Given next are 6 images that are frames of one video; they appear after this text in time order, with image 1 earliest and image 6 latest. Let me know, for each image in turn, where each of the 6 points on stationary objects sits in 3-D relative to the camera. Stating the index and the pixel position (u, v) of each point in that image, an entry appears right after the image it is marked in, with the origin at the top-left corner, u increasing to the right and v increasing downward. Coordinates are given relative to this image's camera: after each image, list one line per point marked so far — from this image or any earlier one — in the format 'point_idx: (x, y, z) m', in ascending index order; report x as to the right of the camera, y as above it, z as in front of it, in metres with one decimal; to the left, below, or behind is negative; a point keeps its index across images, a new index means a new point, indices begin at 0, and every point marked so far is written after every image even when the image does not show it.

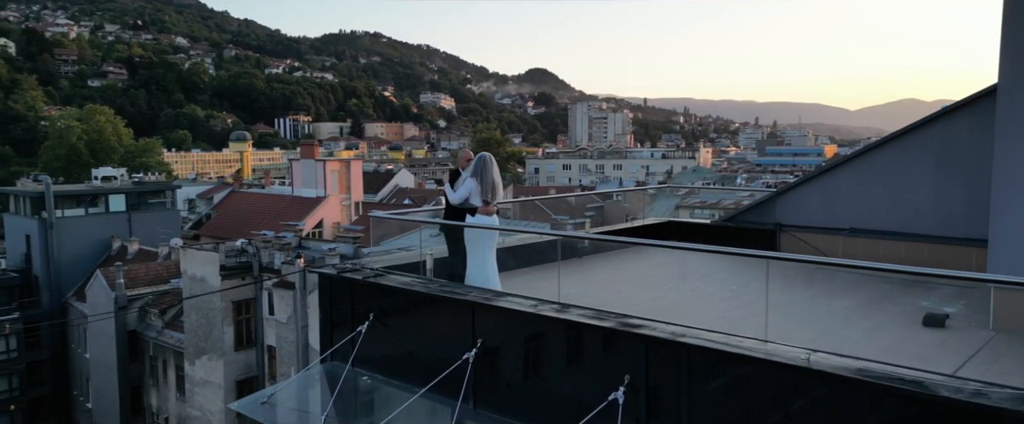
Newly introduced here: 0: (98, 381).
0: (-10.2, -4.1, +18.5) m
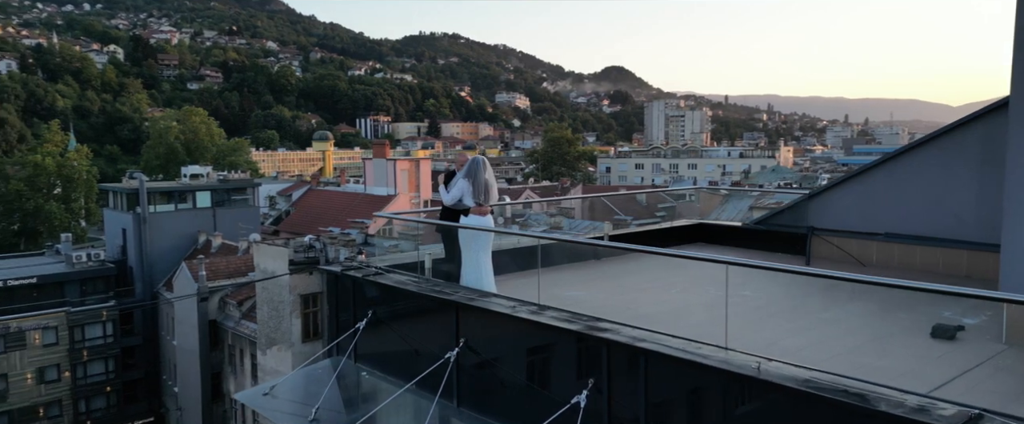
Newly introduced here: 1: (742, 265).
0: (-8.7, -4.0, +19.8) m
1: (+1.2, -0.3, +3.9) m
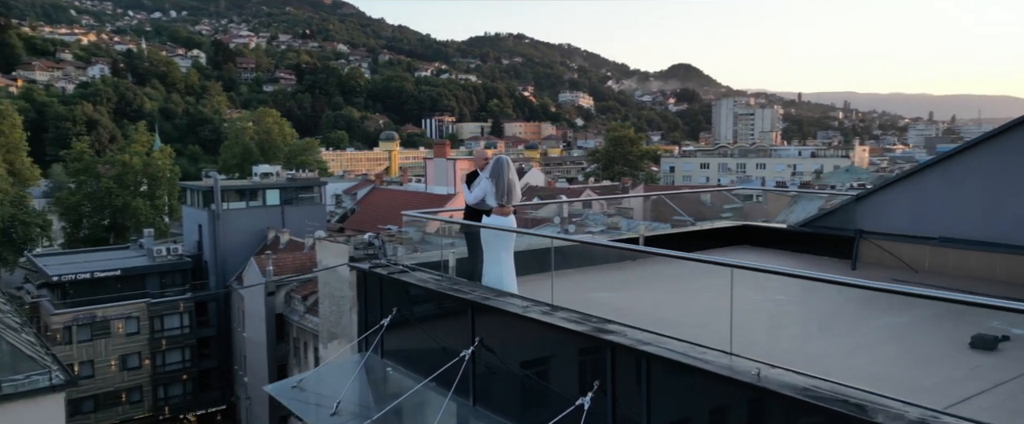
0: (-7.1, -4.0, +20.6) m
1: (+1.2, -0.3, +3.8) m
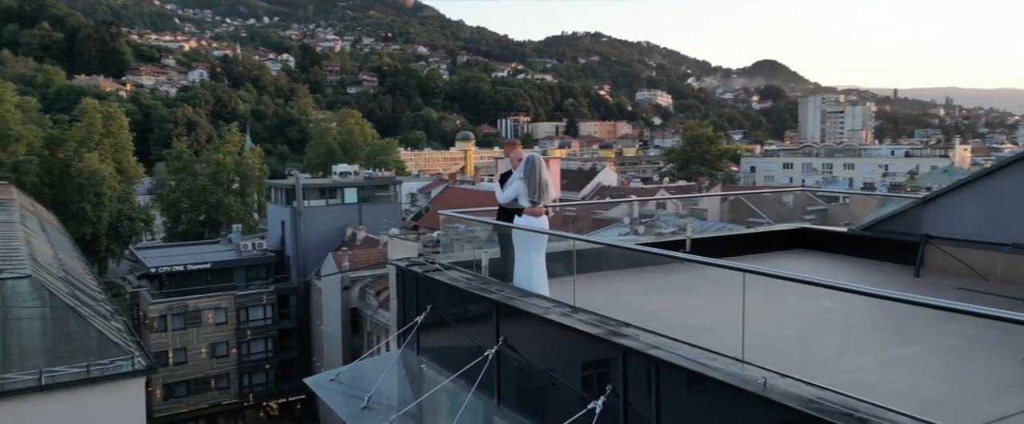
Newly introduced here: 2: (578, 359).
0: (-5.2, -3.9, +21.3) m
1: (+1.2, -0.3, +3.7) m
2: (+0.4, -0.9, +4.8) m
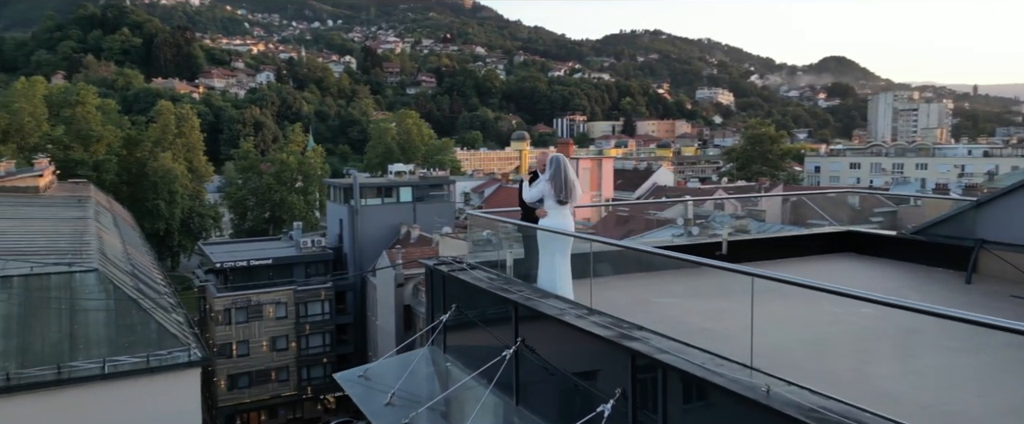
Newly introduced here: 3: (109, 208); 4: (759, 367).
0: (-3.7, -3.8, +21.7) m
1: (+1.2, -0.3, +3.6) m
2: (+0.5, -0.9, +4.7) m
3: (-10.4, +0.1, +19.3) m
4: (+1.2, -0.8, +3.8) m
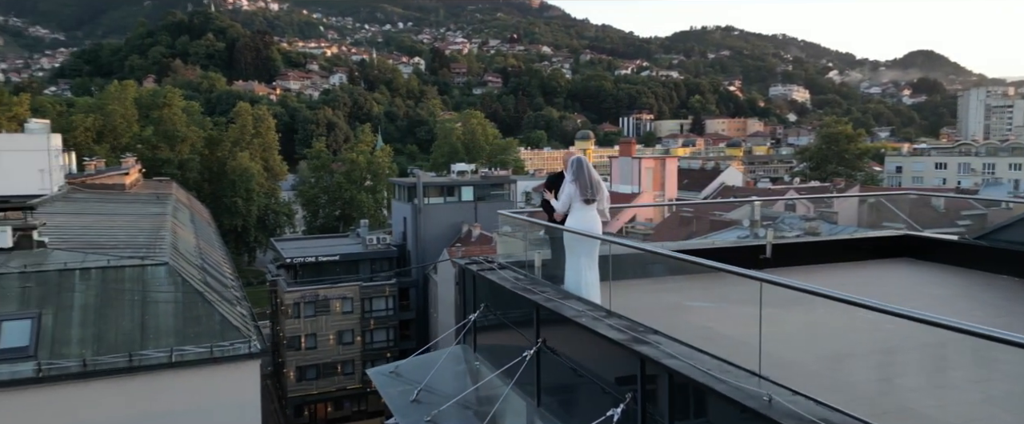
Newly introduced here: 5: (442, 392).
0: (-1.9, -3.8, +21.9) m
1: (+1.1, -0.3, +3.5) m
2: (+0.6, -0.9, +4.6) m
3: (-8.7, +0.2, +20.2) m
4: (+1.2, -0.8, +3.6) m
5: (-0.6, -1.6, +6.3) m
